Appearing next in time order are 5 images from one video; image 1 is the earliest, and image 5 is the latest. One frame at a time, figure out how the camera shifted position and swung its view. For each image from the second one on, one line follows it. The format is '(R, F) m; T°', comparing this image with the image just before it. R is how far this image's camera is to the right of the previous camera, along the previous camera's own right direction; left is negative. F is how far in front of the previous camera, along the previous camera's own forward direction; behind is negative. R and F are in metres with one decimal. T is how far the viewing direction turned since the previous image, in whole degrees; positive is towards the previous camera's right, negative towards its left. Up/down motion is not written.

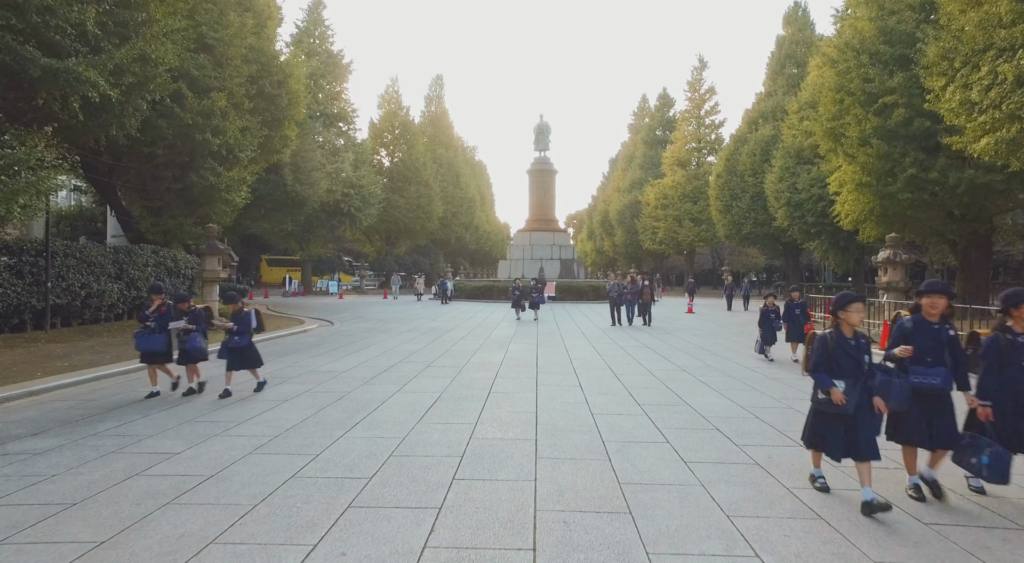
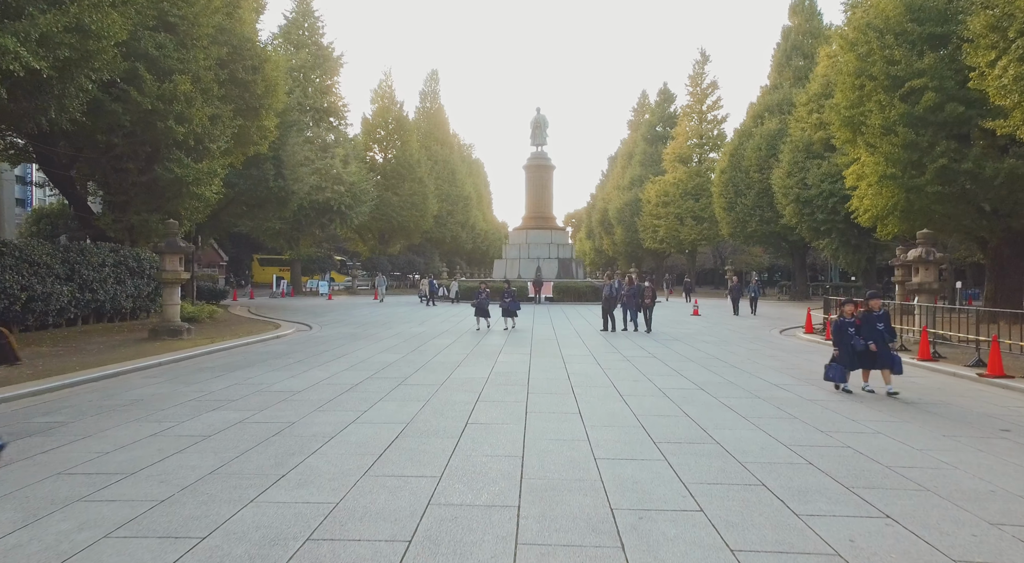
(+0.2, +1.6) m; 0°
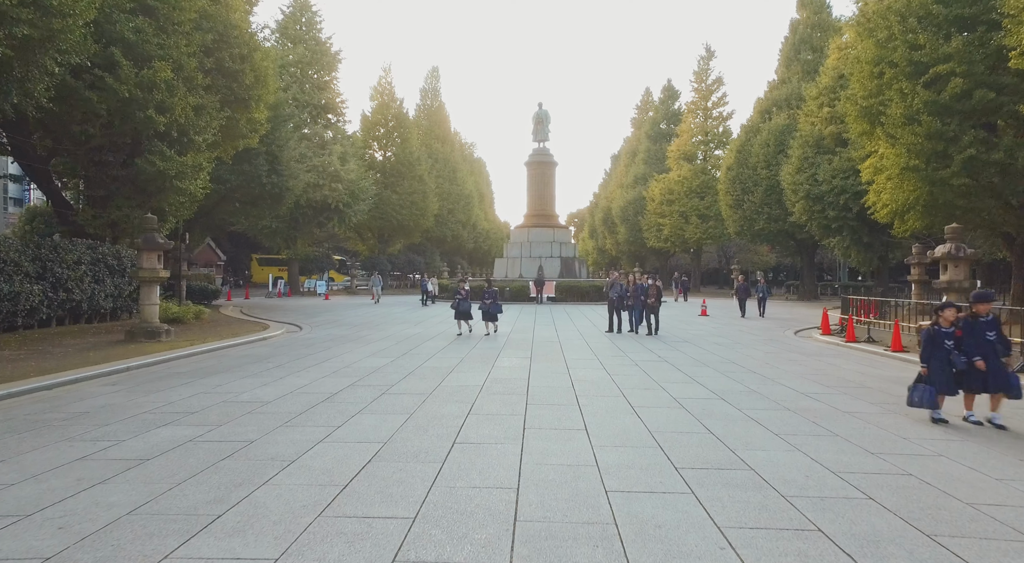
(+0.1, +1.0) m; 0°
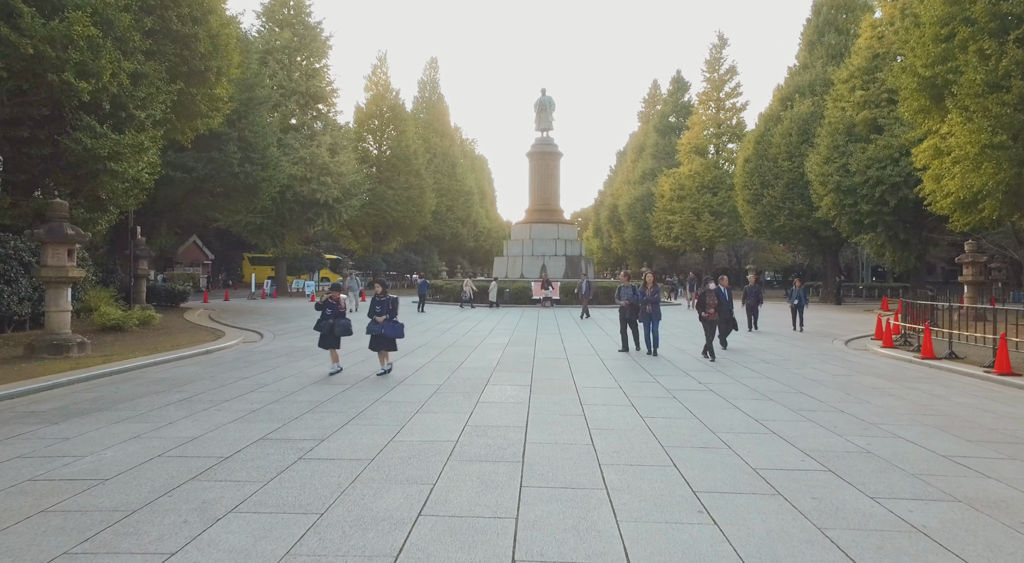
(+0.1, +2.9) m; 0°
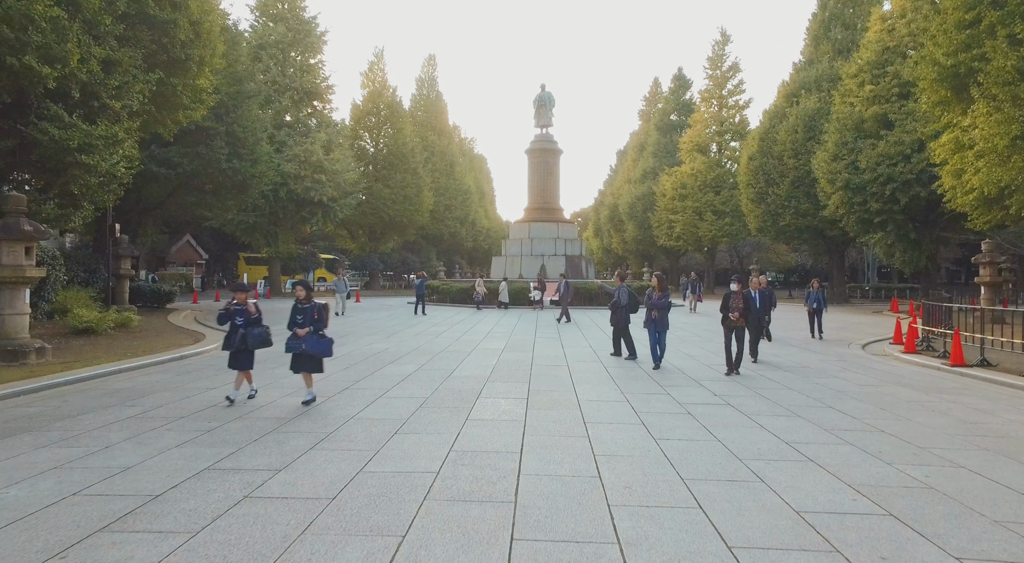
(+0.1, +0.9) m; 0°
